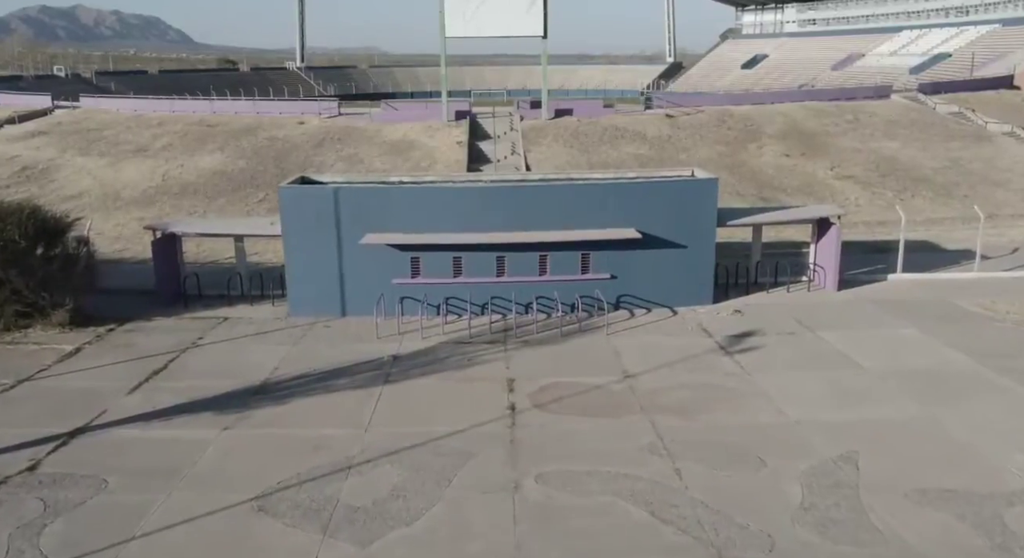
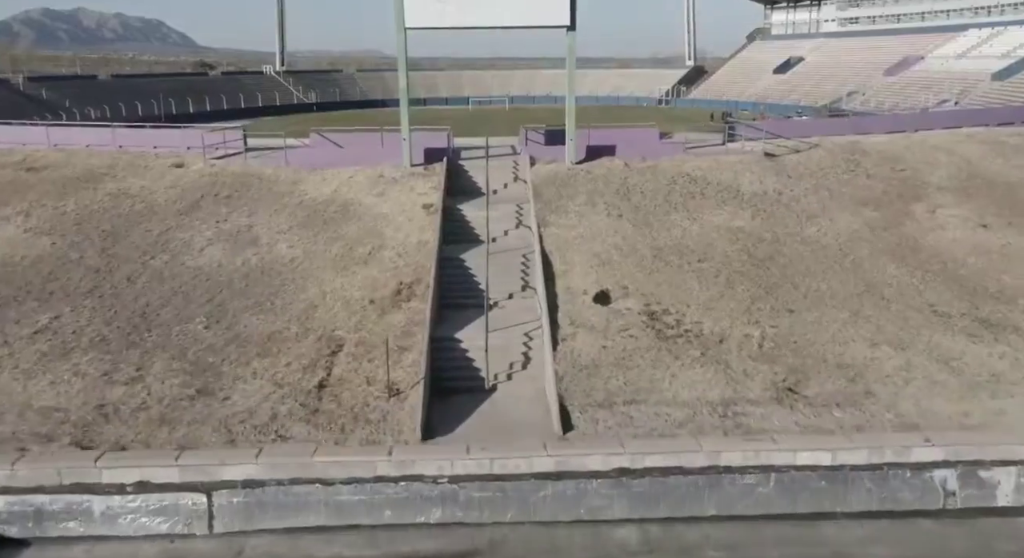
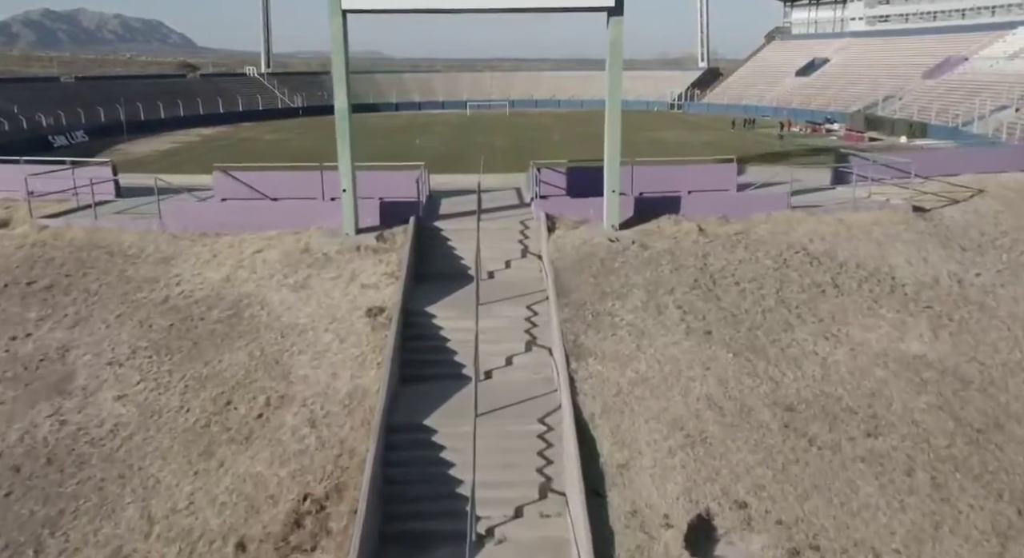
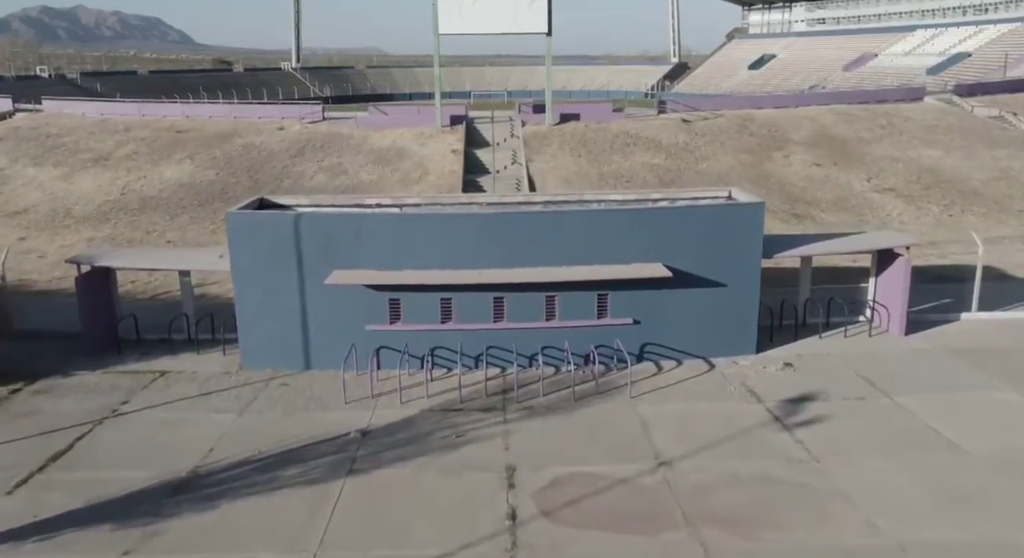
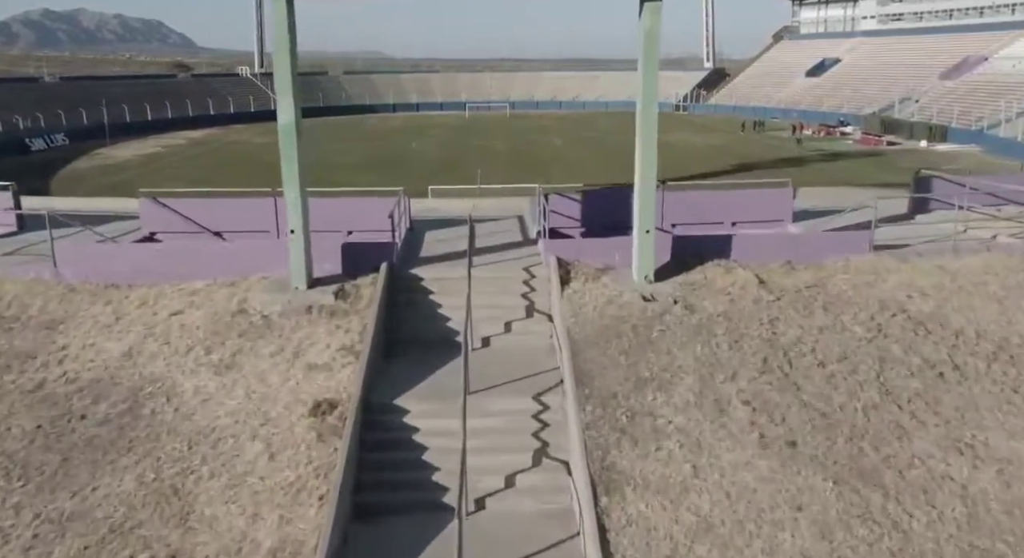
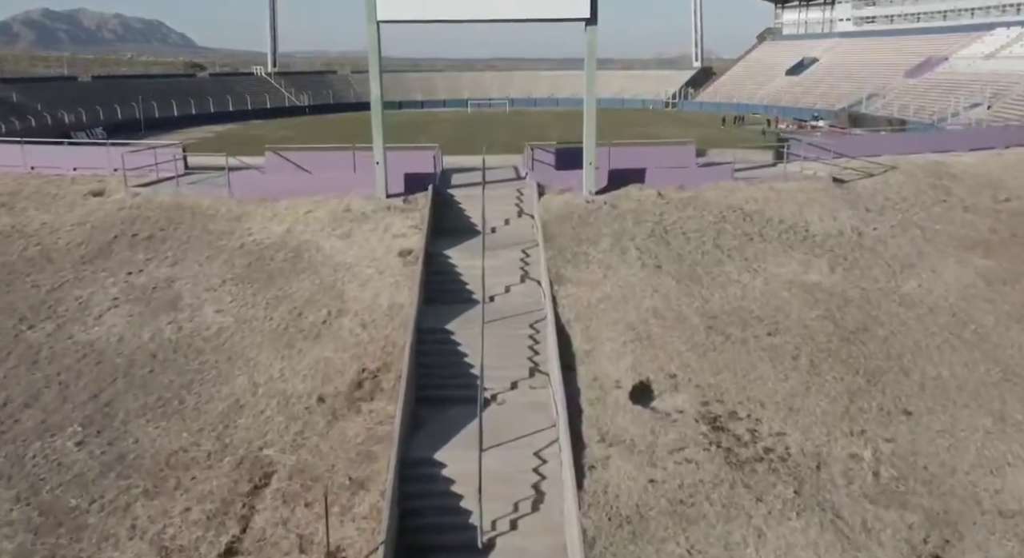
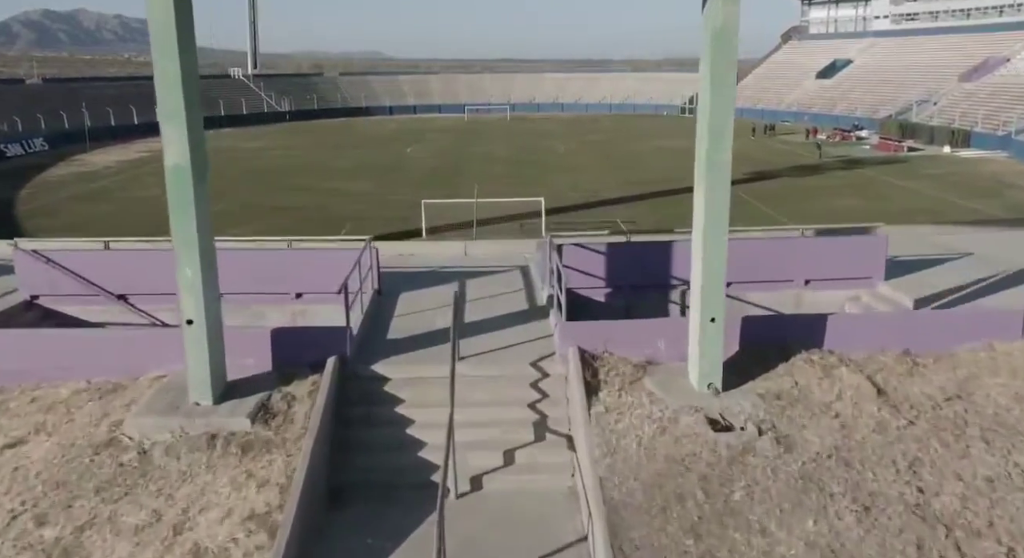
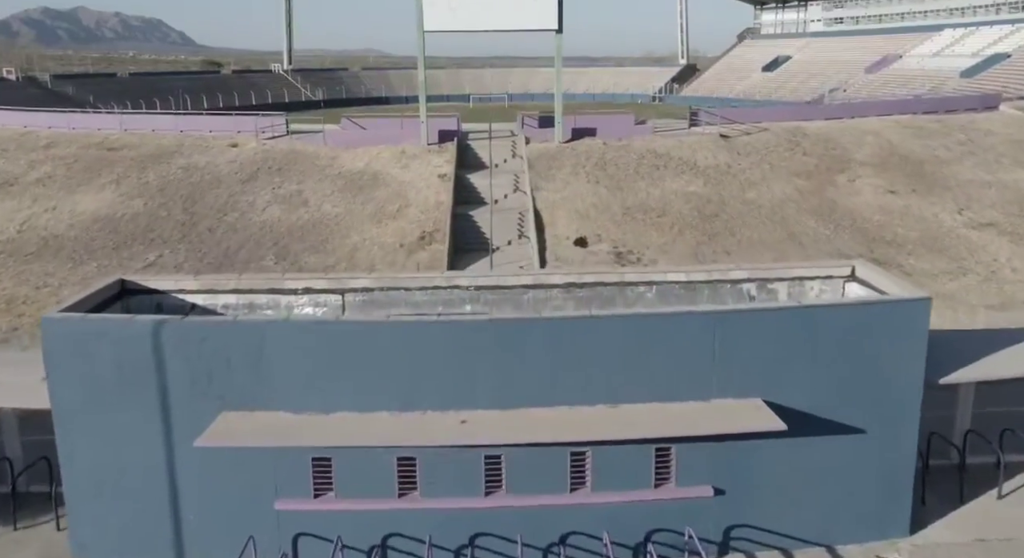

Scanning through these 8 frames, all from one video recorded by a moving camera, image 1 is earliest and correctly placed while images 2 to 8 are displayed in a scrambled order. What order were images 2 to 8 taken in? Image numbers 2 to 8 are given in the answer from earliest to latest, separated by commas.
4, 8, 2, 6, 3, 5, 7
